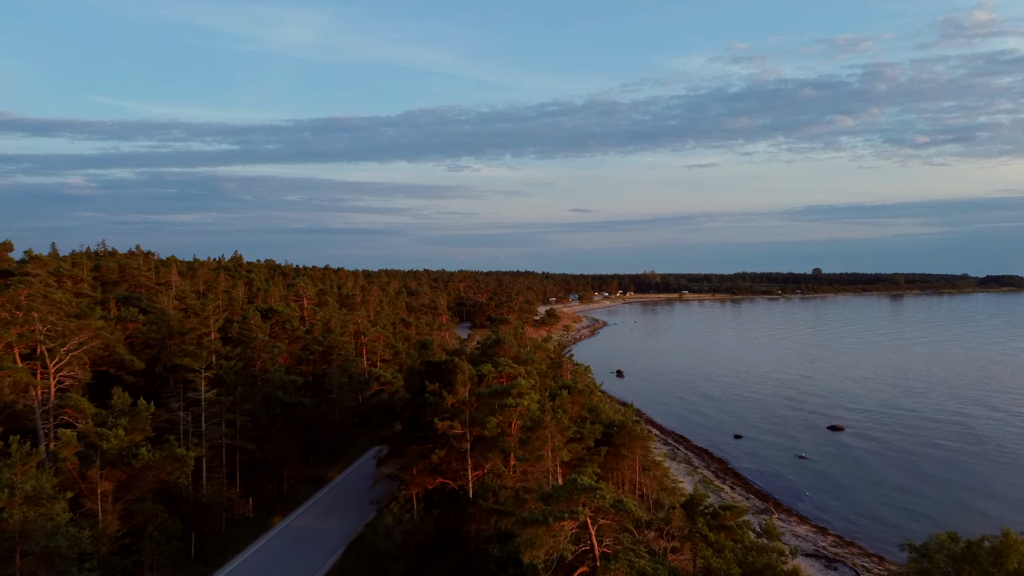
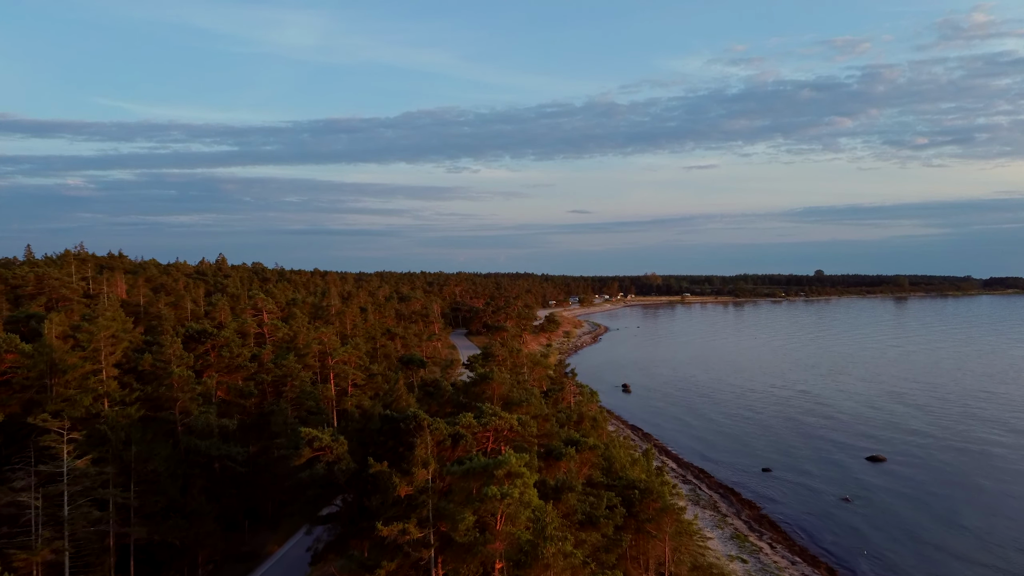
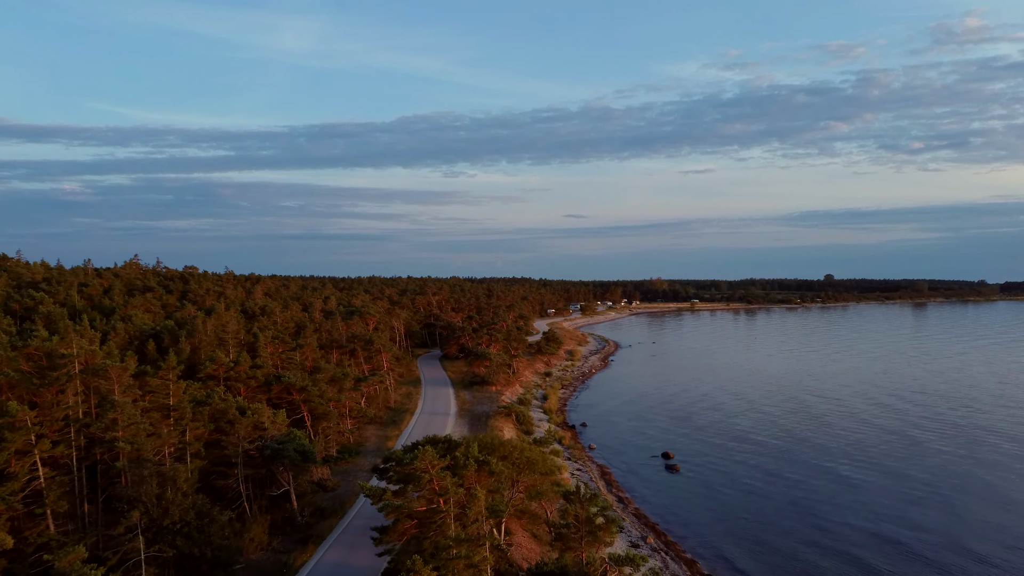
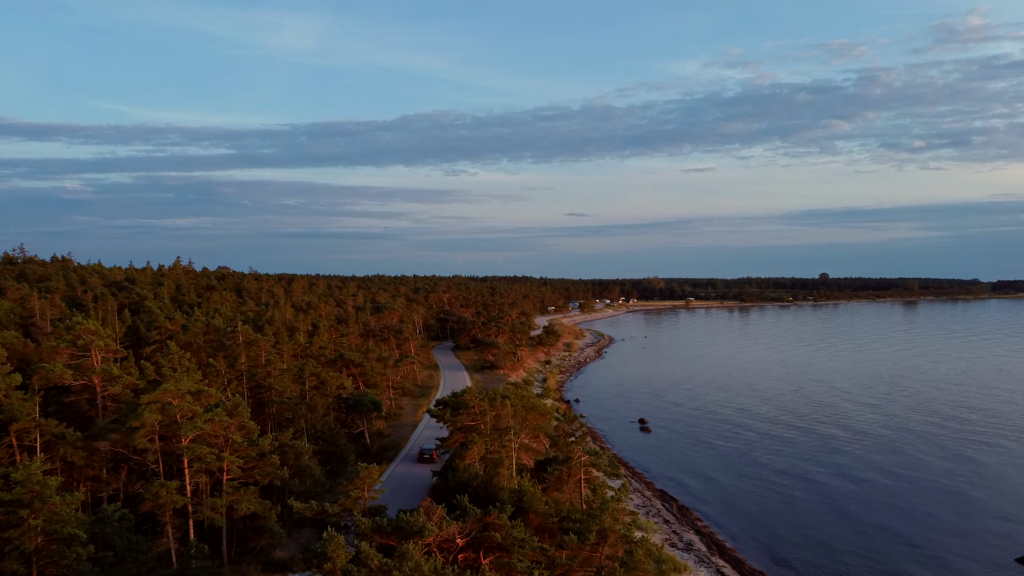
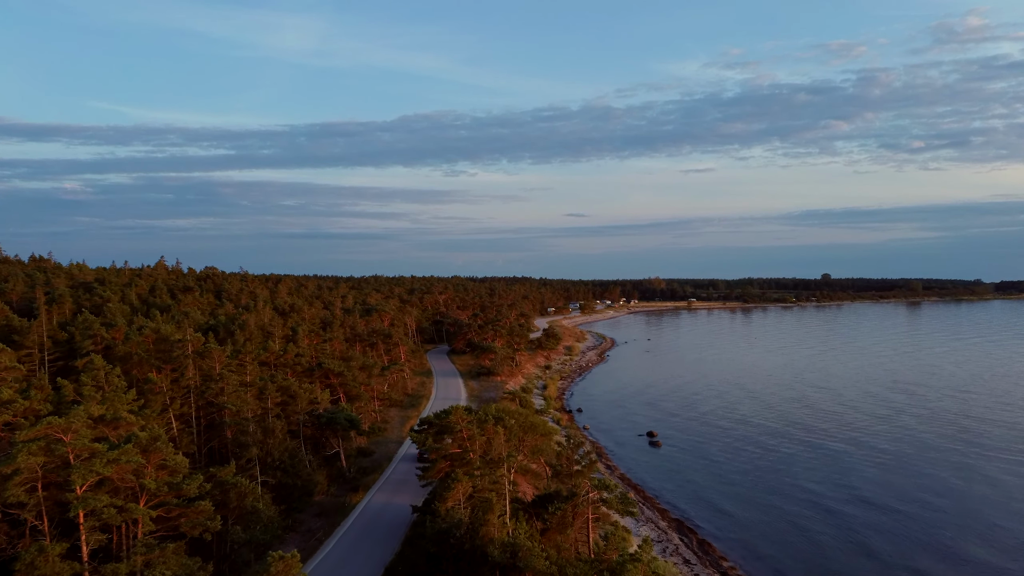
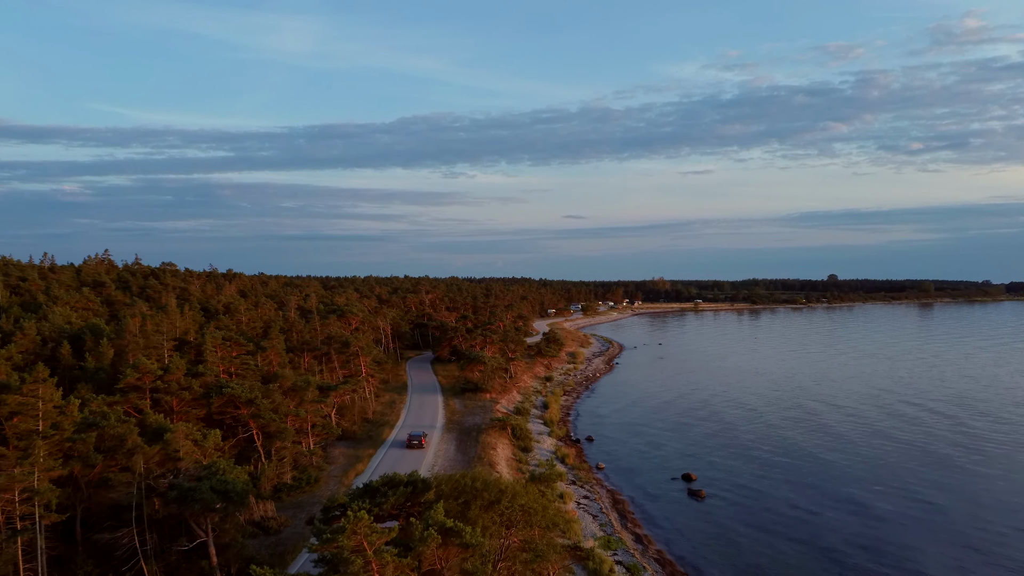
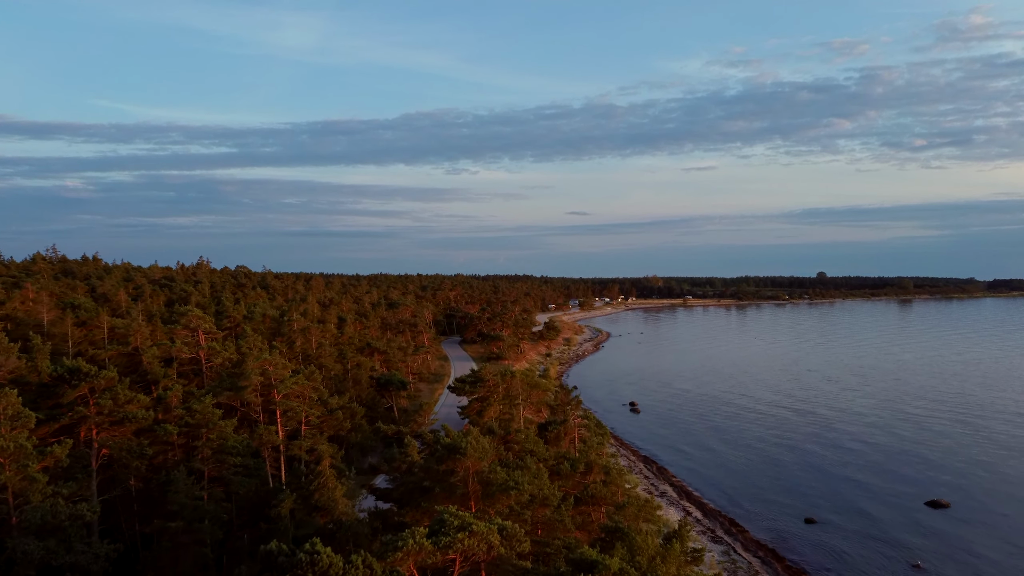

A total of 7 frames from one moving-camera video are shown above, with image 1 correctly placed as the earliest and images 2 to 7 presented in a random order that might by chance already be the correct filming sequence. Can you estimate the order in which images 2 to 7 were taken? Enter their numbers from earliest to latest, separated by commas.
2, 7, 4, 5, 3, 6
